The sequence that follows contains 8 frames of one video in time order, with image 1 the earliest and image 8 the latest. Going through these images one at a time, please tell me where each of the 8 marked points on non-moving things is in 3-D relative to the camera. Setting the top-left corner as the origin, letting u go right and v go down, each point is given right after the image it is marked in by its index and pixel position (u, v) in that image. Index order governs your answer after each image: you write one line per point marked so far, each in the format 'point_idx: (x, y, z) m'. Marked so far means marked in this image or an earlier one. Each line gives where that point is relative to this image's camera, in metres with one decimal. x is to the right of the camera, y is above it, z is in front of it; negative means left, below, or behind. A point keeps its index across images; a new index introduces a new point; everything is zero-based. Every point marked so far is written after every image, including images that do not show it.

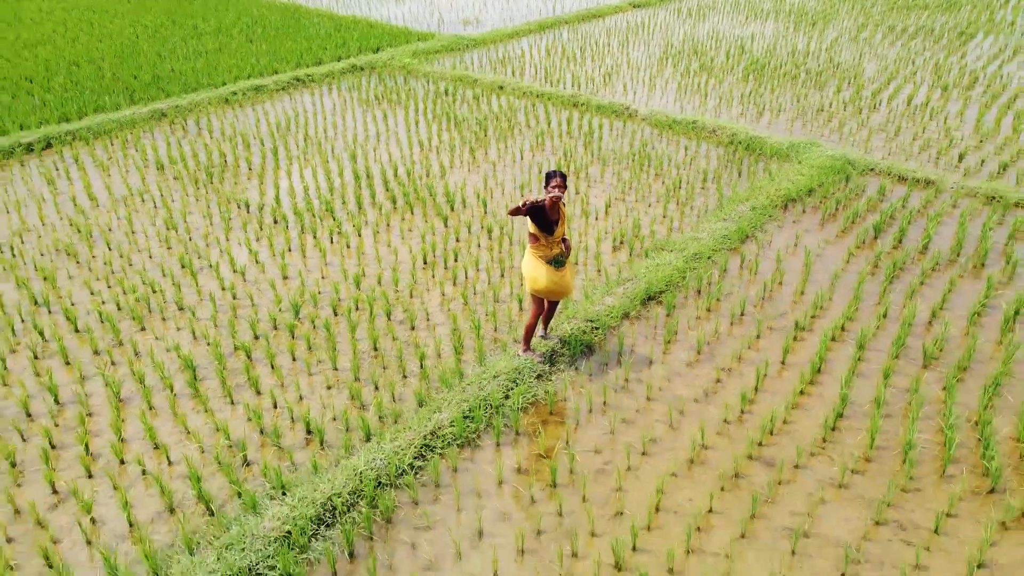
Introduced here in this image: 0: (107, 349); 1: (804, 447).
0: (-1.9, -0.3, +3.4) m
1: (+1.2, -0.6, +2.8) m
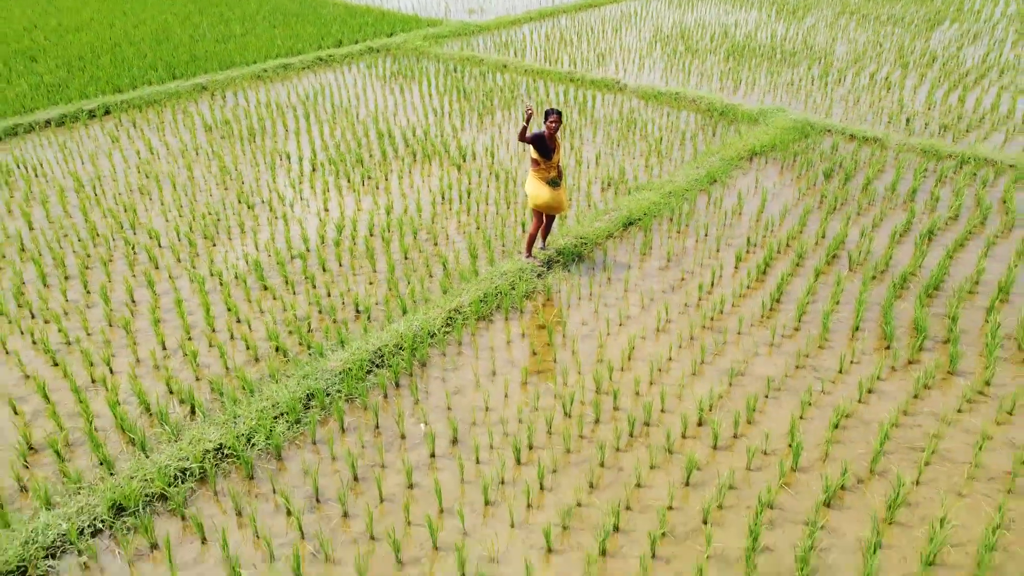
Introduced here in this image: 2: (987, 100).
0: (-1.9, +0.2, +4.1) m
1: (+1.2, -0.2, +3.6) m
2: (+4.6, +1.8, +6.8) m
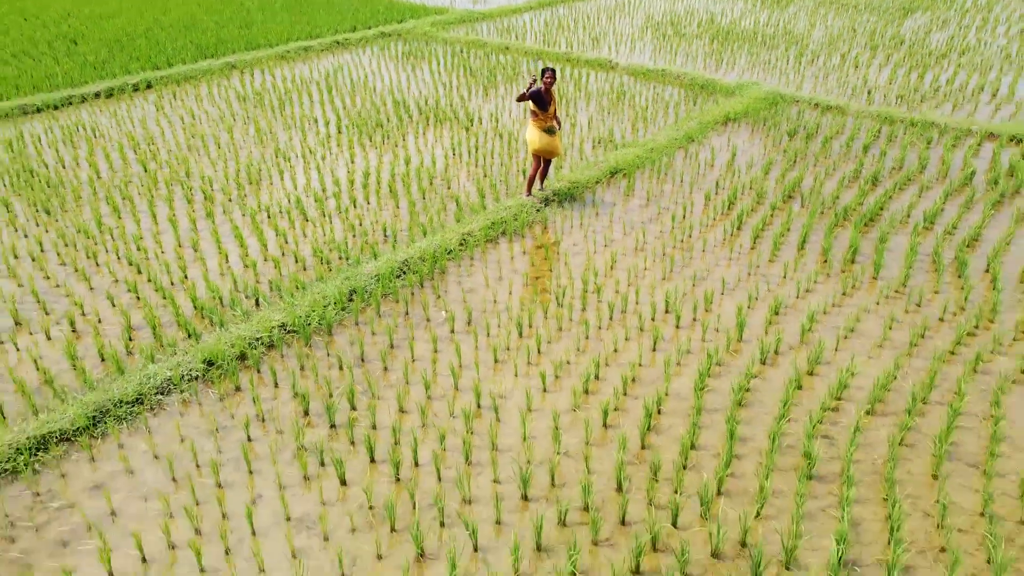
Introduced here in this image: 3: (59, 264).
0: (-1.9, +0.6, +4.8) m
1: (+1.2, +0.3, +4.3) m
2: (+4.6, +2.3, +7.5) m
3: (-2.6, +0.1, +4.1) m
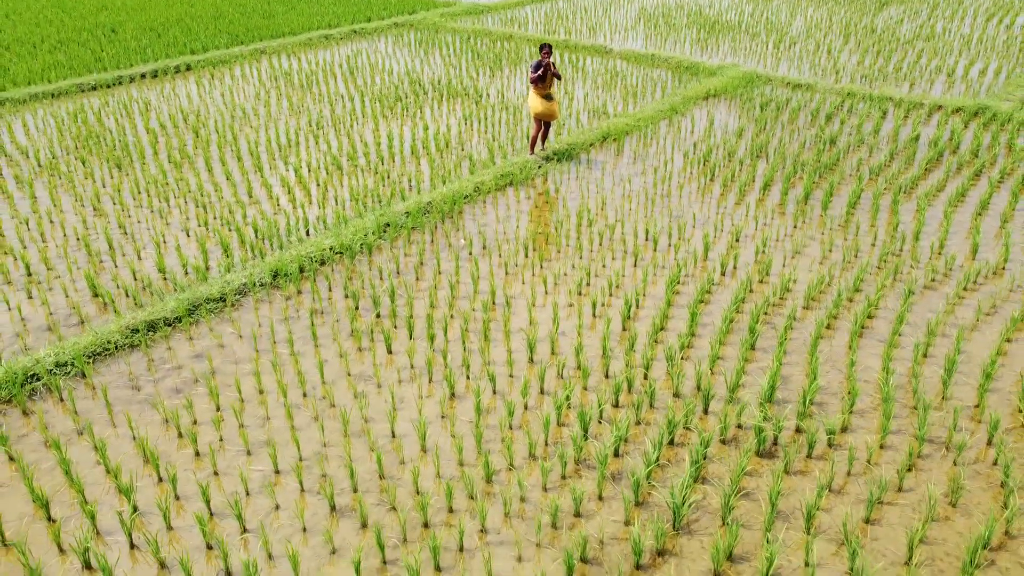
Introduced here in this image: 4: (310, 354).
0: (-1.8, +1.0, +5.6) m
1: (+1.2, +0.7, +5.0) m
2: (+4.7, +2.7, +8.3) m
3: (-2.6, +0.6, +4.8) m
4: (-1.0, -0.3, +3.4) m
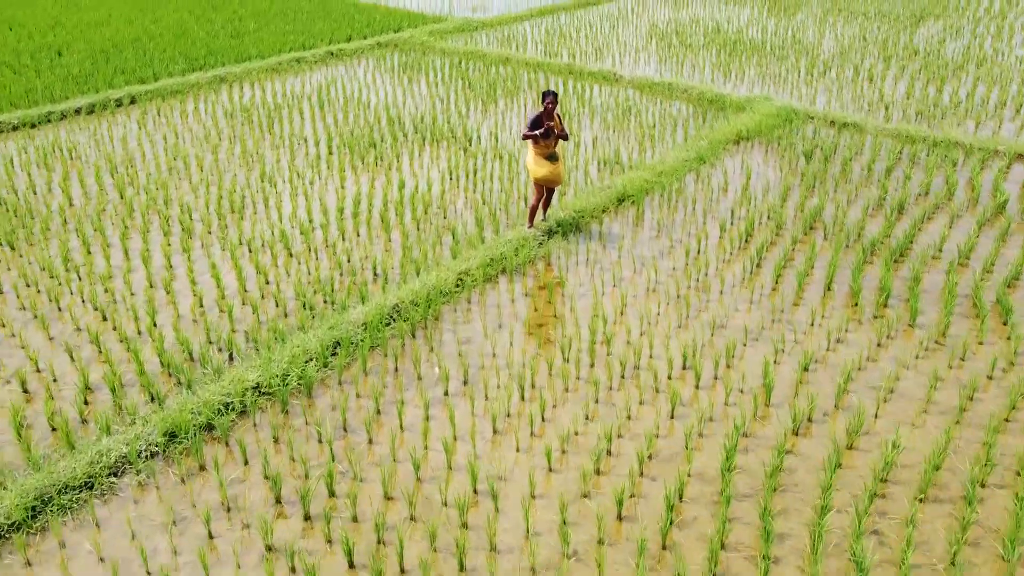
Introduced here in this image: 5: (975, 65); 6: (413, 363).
0: (-1.9, +0.4, +4.5) m
1: (+1.2, 0.0, +3.9) m
2: (+4.6, +2.0, +7.2) m
3: (-2.6, -0.1, +3.7) m
4: (-1.0, -1.0, +2.3) m
5: (+5.2, +2.5, +8.0) m
6: (-0.5, -0.3, +3.3) m
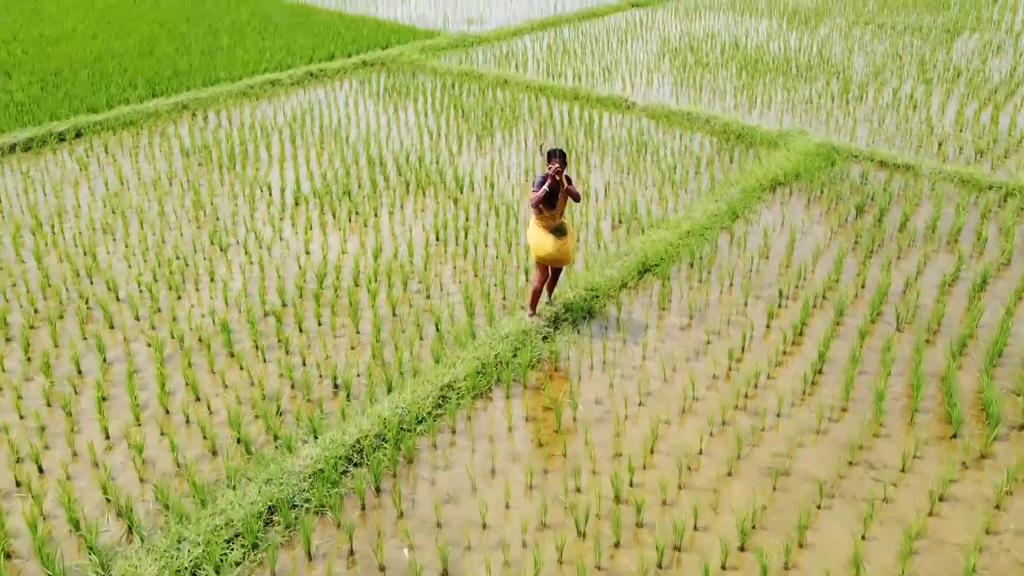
0: (-1.9, -0.1, +3.6) m
1: (+1.2, -0.5, +3.1) m
2: (+4.6, +1.5, +6.3) m
3: (-2.6, -0.6, +2.9) m
4: (-1.0, -1.5, +1.4) m
5: (+5.2, +2.0, +7.1) m
6: (-0.5, -0.9, +2.4) m
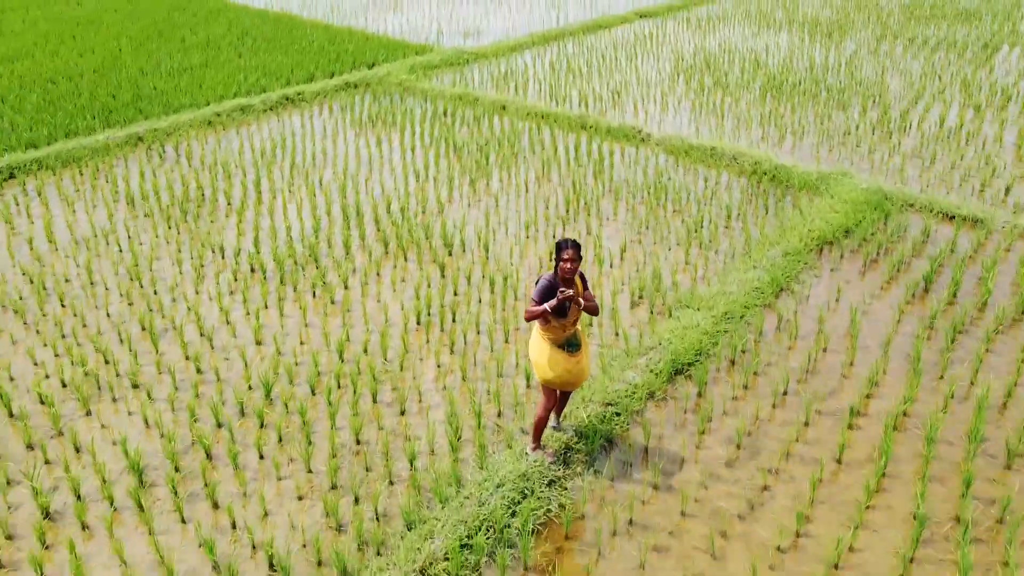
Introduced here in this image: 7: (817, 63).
0: (-1.9, -0.6, +2.8) m
1: (+1.2, -1.0, +2.3) m
2: (+4.6, +1.0, +5.5) m
3: (-2.6, -1.1, +2.1) m
4: (-1.0, -2.0, +0.6) m
5: (+5.2, +1.5, +6.3) m
6: (-0.5, -1.4, +1.6) m
7: (+3.5, +2.6, +8.1) m
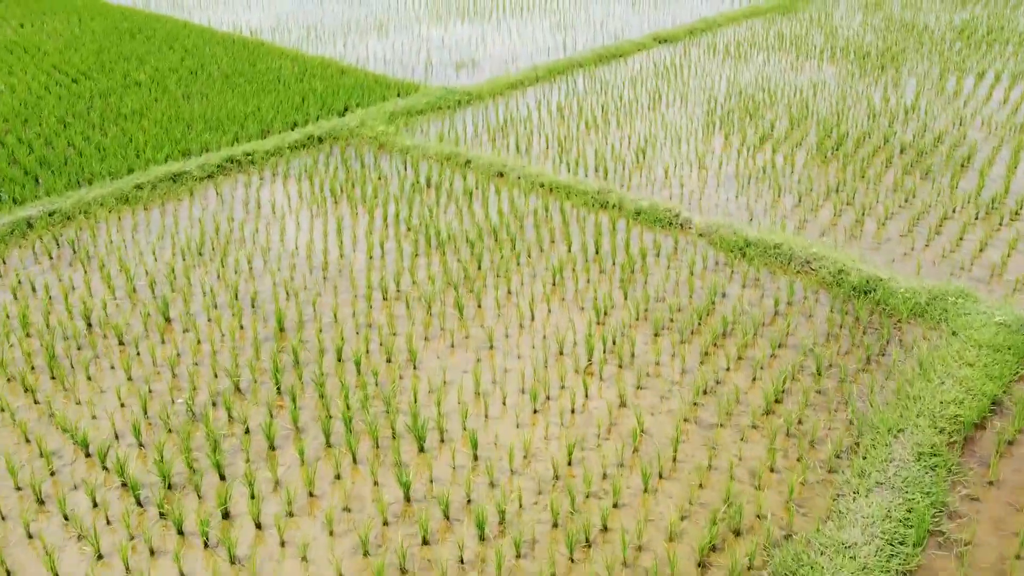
0: (-1.9, -1.5, +1.5) m
1: (+1.2, -1.8, +0.9) m
2: (+4.6, +0.2, +4.2) m
3: (-2.6, -2.0, +0.7) m
4: (-1.0, -2.9, -0.7) m
5: (+5.2, +0.6, +4.9) m
6: (-0.5, -2.2, +0.3) m
7: (+3.5, +1.7, +6.7) m
